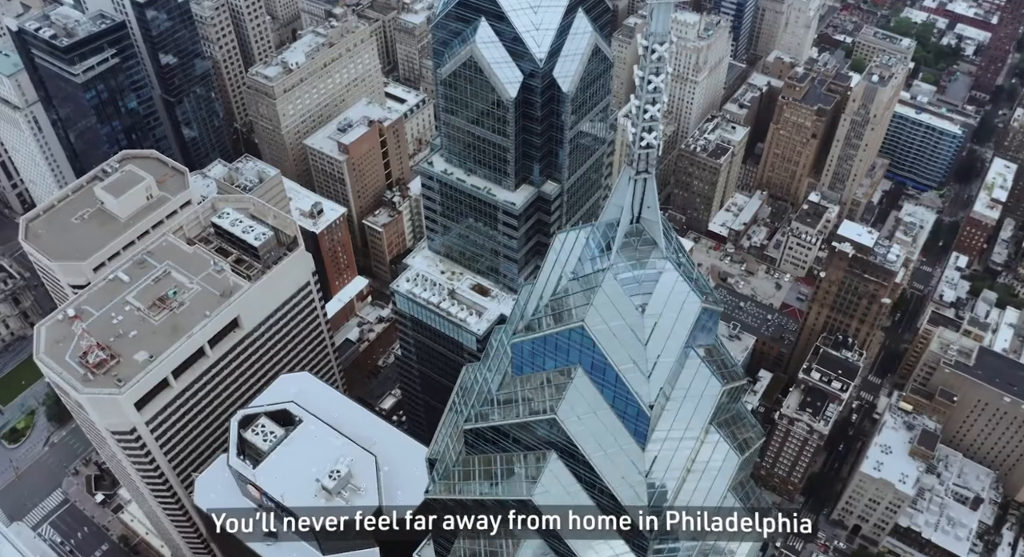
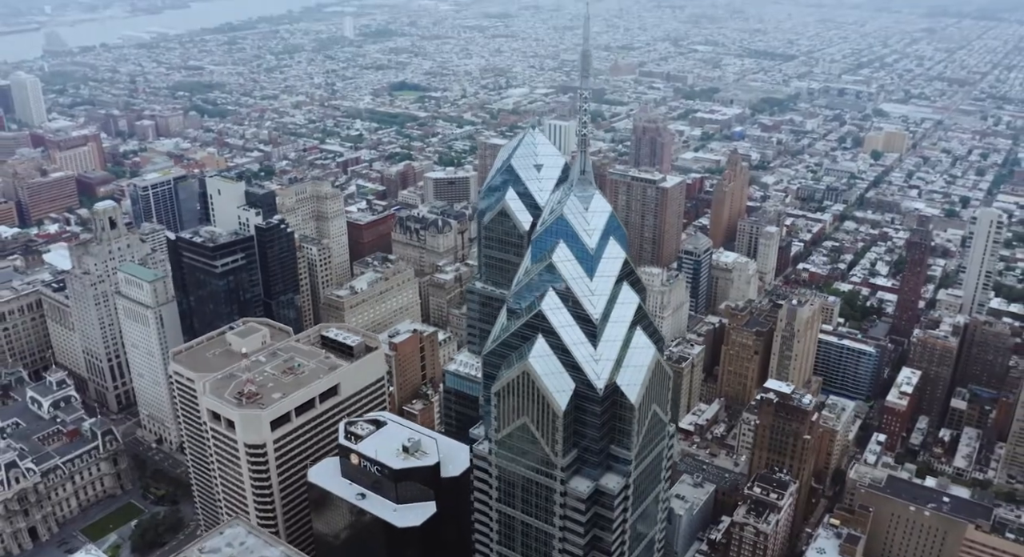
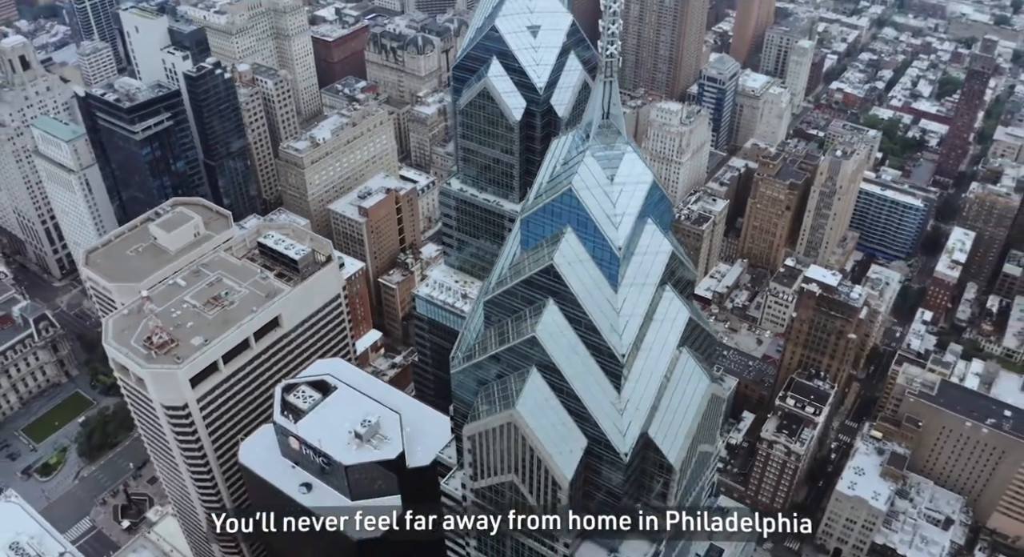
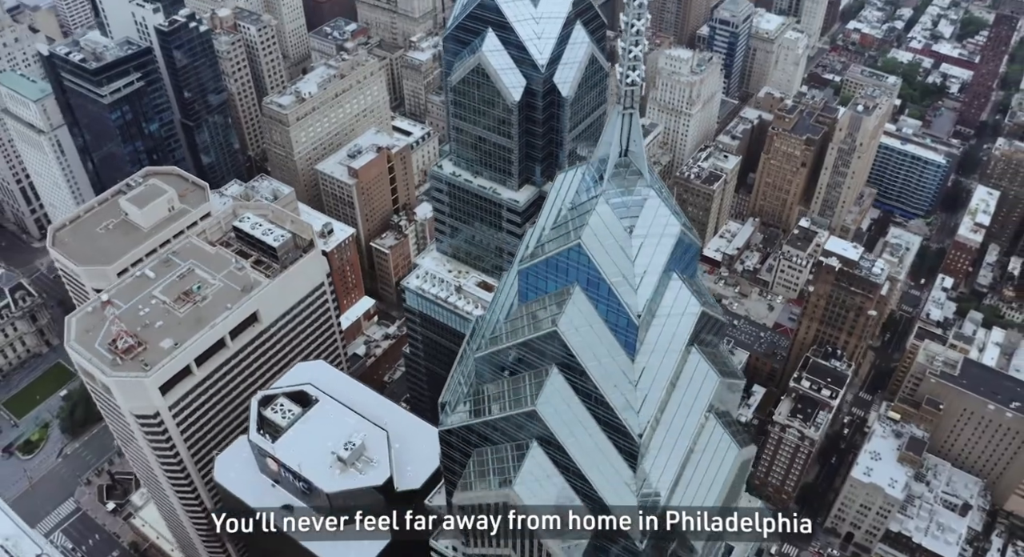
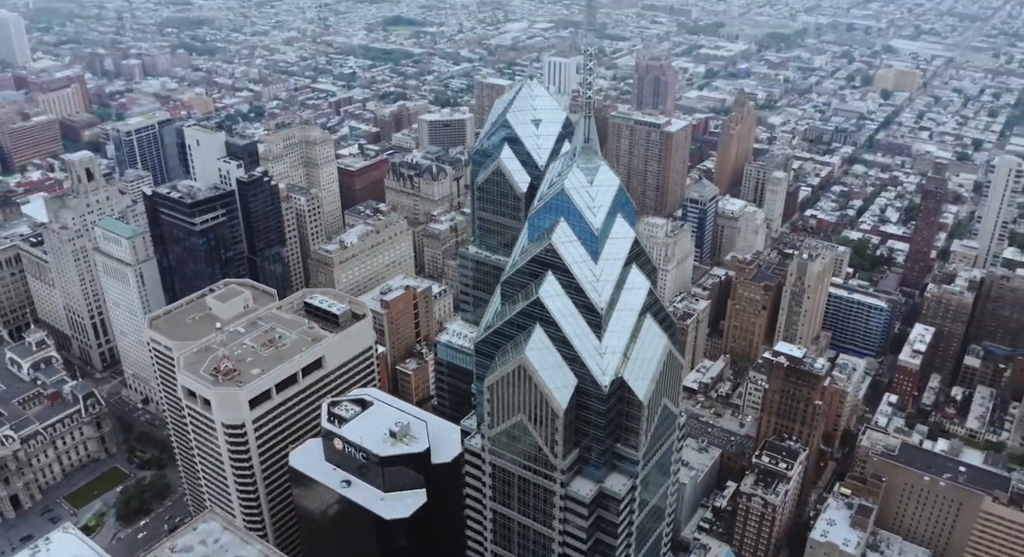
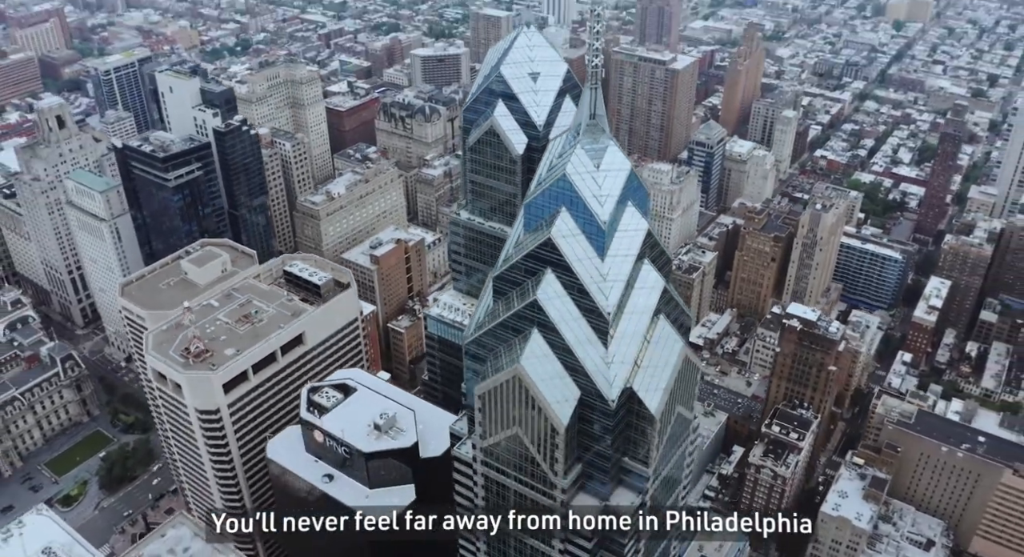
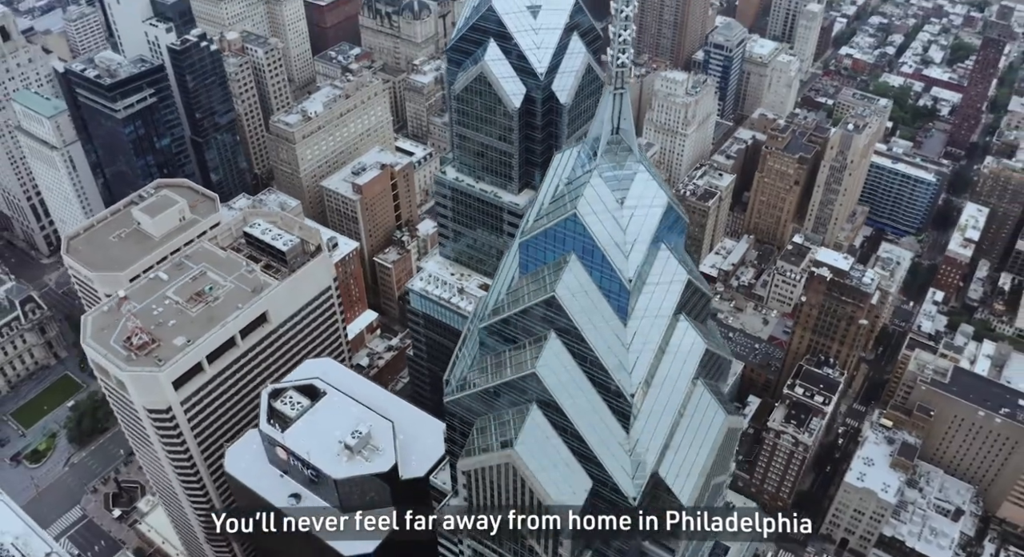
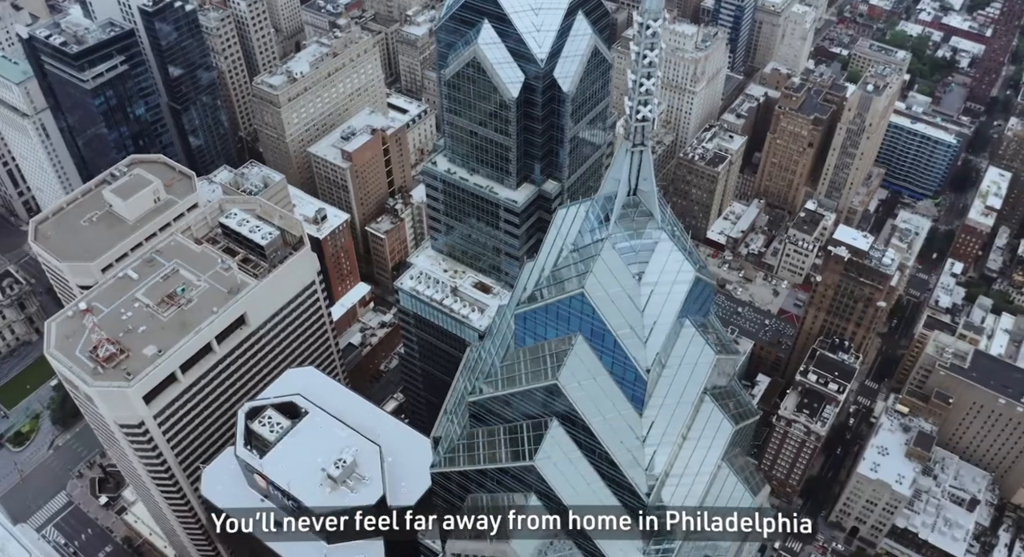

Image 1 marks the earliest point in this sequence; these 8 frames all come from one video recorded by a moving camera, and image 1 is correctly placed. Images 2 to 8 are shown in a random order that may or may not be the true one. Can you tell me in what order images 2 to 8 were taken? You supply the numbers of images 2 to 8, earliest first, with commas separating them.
8, 4, 7, 3, 6, 5, 2
